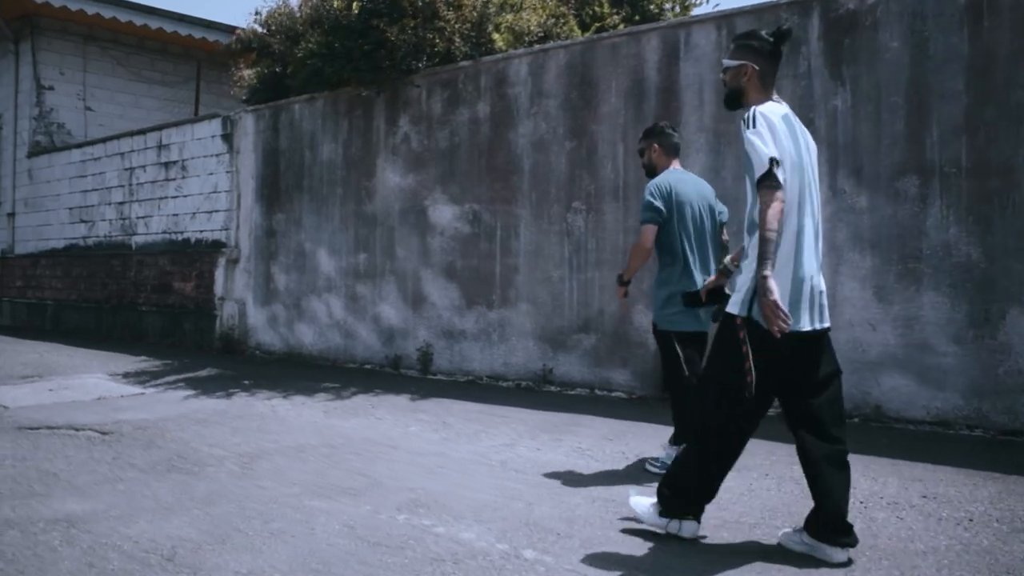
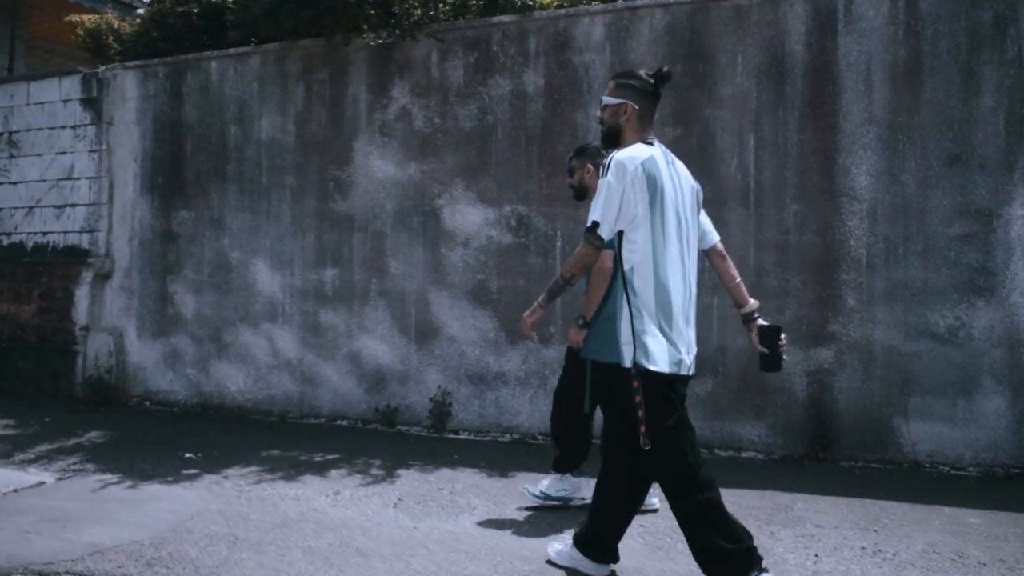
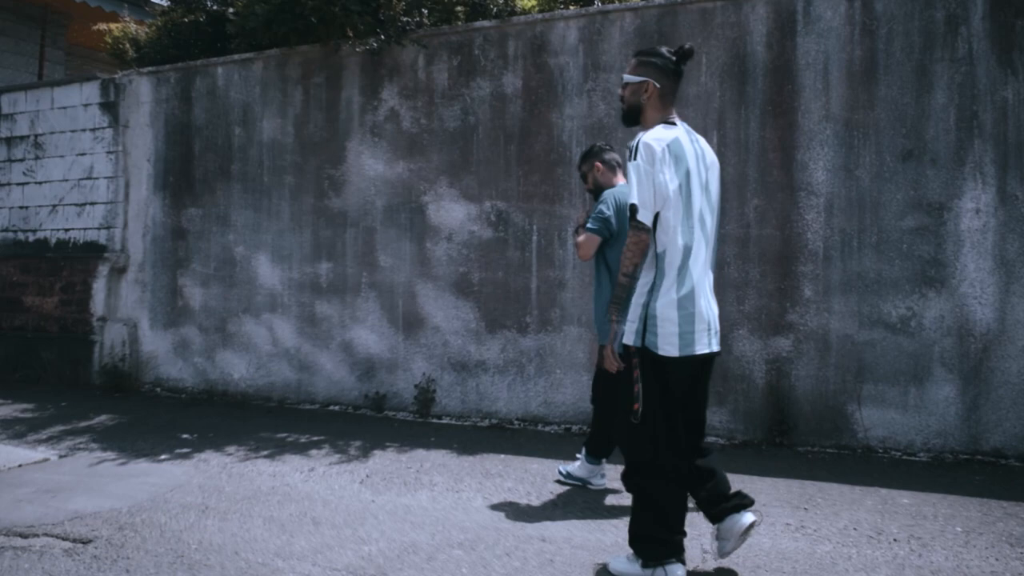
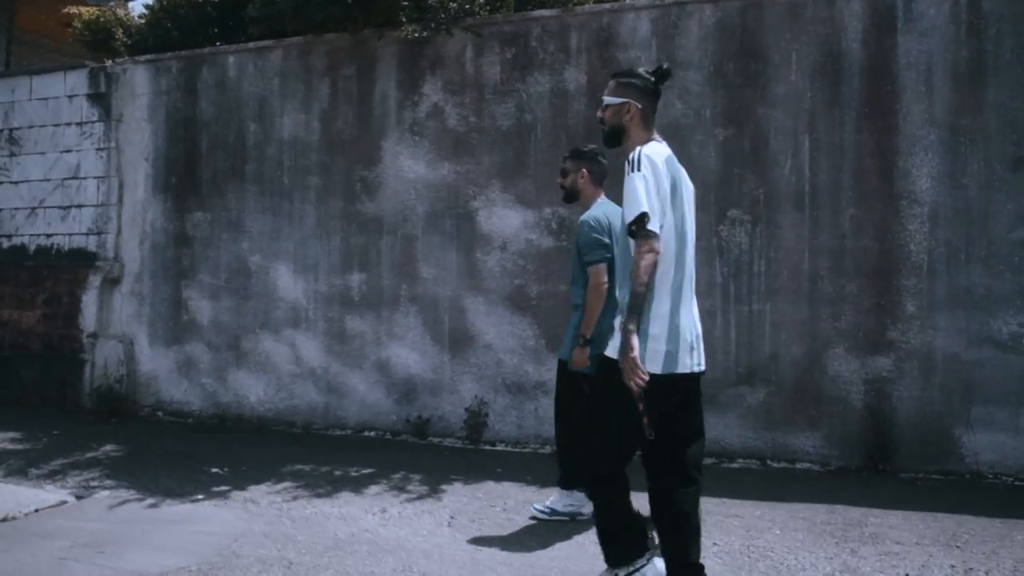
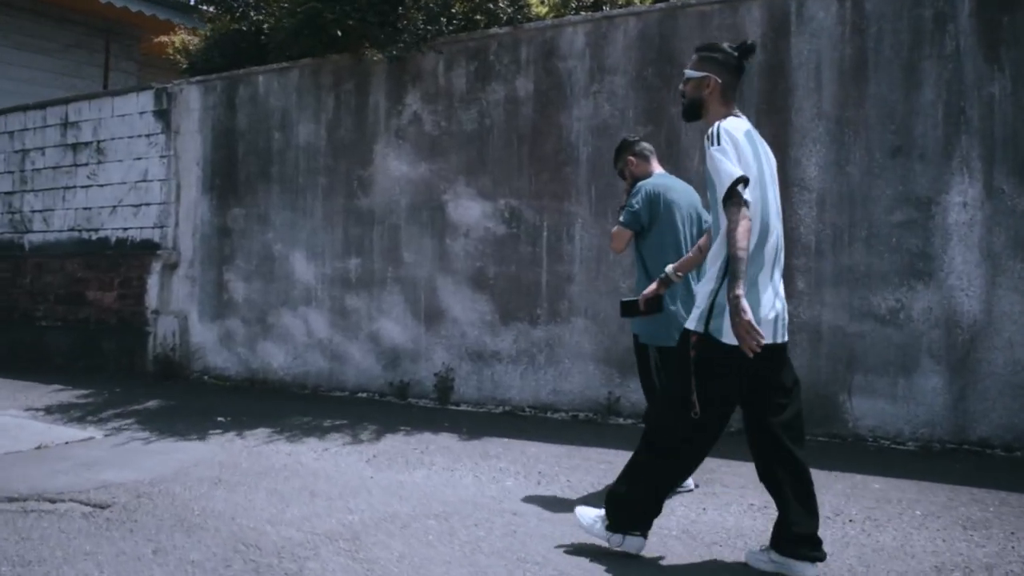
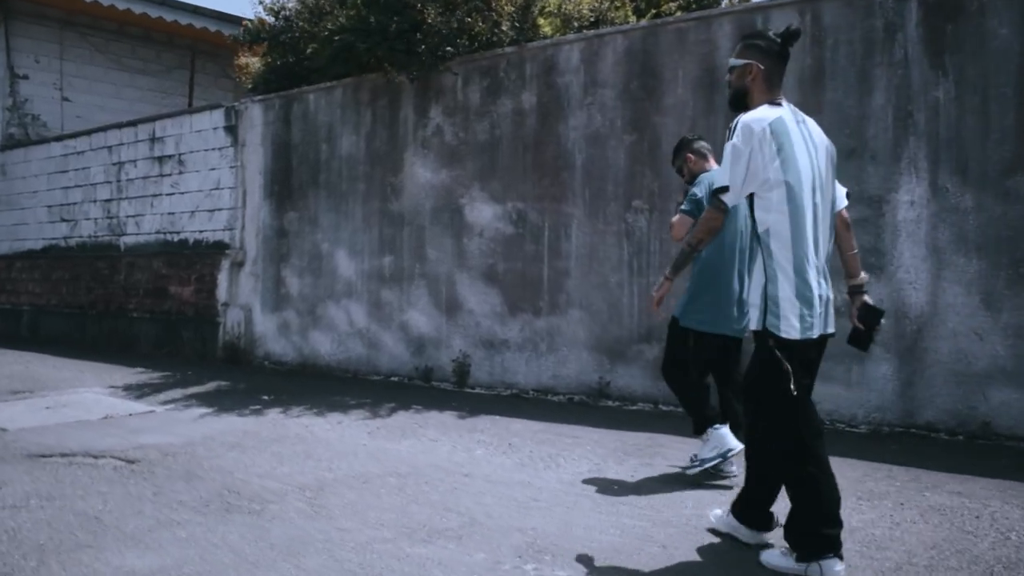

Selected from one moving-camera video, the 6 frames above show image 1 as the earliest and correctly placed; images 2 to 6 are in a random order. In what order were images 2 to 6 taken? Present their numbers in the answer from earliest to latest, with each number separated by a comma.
6, 5, 3, 2, 4
